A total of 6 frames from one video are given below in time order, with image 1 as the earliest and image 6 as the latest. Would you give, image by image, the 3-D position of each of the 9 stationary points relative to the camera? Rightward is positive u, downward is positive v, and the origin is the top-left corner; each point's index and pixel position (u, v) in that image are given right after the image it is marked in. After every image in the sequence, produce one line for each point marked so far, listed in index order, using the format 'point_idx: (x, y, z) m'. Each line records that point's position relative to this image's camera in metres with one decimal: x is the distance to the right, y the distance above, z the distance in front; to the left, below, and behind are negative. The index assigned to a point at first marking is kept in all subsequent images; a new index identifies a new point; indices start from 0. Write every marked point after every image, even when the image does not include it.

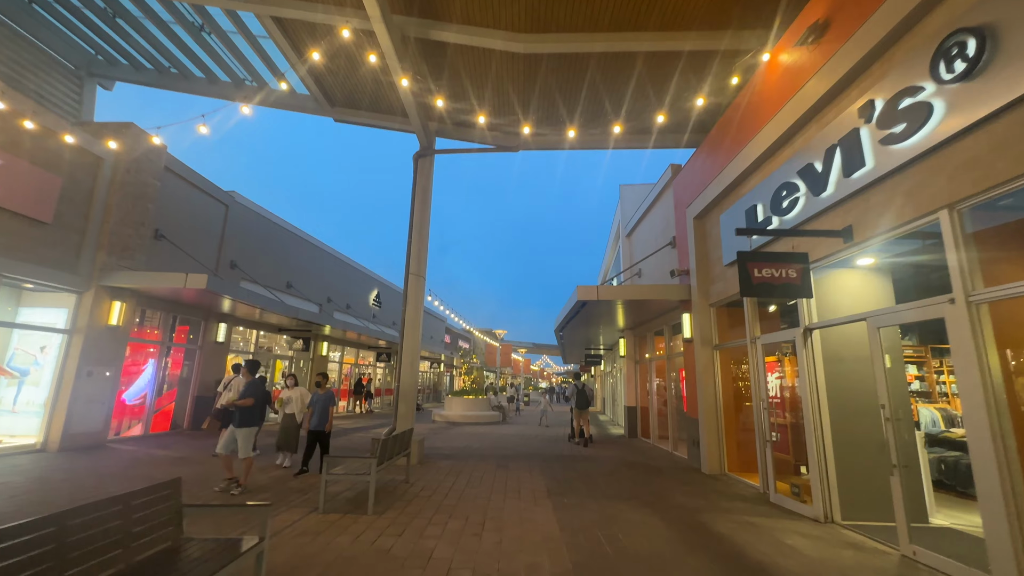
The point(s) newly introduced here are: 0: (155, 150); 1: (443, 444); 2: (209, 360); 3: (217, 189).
0: (-7.6, +2.9, +9.7) m
1: (-1.6, -3.5, +10.3) m
2: (-7.9, -1.9, +11.8) m
3: (-7.7, +2.6, +11.8) m
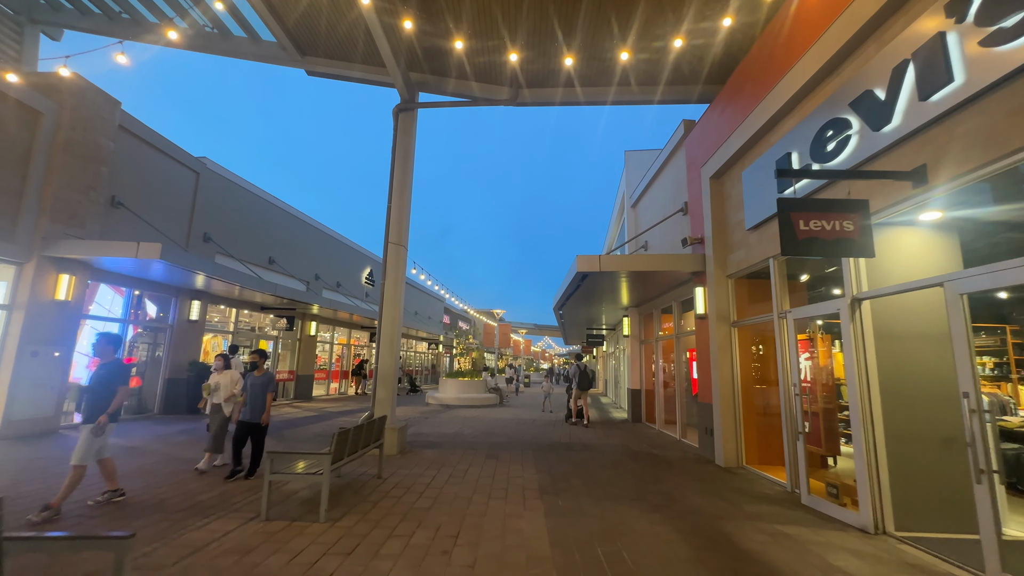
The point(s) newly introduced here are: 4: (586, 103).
0: (-7.7, +3.5, +8.6) m
1: (-1.7, -3.0, +9.5) m
2: (-8.0, -1.2, +11.0) m
3: (-7.8, +3.2, +10.8) m
4: (+1.5, +3.7, +8.9) m
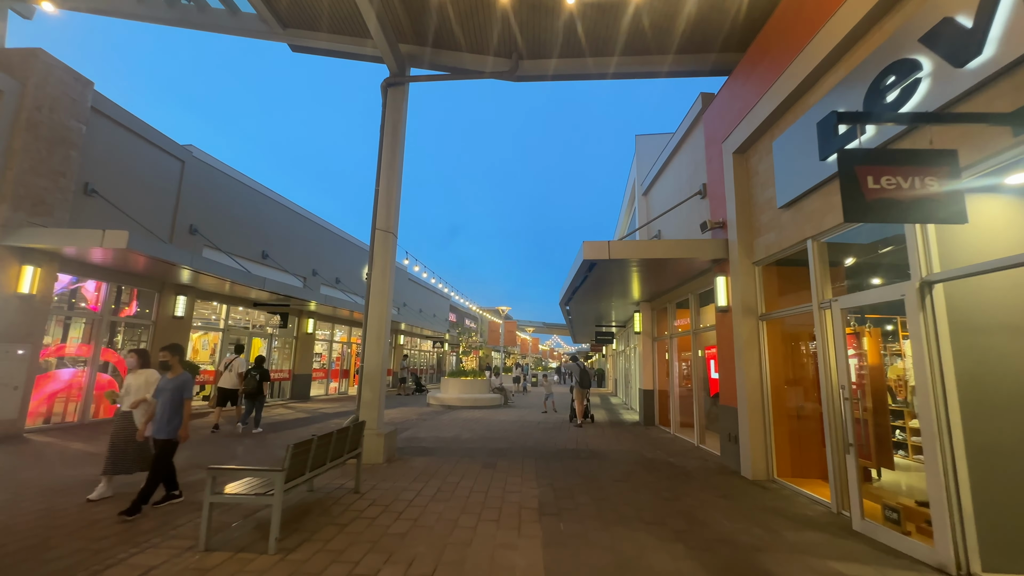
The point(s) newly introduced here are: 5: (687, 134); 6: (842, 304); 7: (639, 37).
0: (-7.7, +3.6, +8.1) m
1: (-1.7, -2.8, +8.8) m
2: (-7.9, -1.1, +10.4) m
3: (-7.7, +3.3, +10.2) m
4: (+1.5, +3.8, +8.2) m
5: (+3.4, +3.0, +8.7) m
6: (+3.2, -0.1, +4.4) m
7: (+2.0, +4.0, +7.3) m
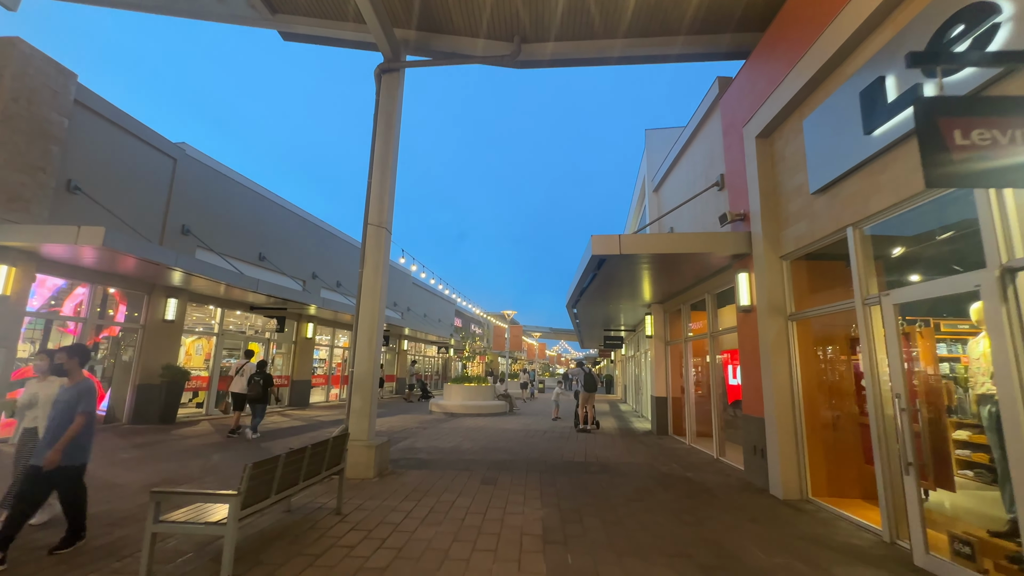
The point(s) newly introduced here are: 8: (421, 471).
0: (-7.7, +3.6, +7.7) m
1: (-1.6, -2.8, +8.2) m
2: (-7.8, -1.2, +10.0) m
3: (-7.7, +3.3, +9.8) m
4: (+1.5, +3.8, +7.6) m
5: (+3.4, +3.0, +8.1) m
6: (+3.2, -0.1, +3.8) m
7: (+2.1, +4.1, +6.8) m
8: (-1.2, -2.5, +6.2) m
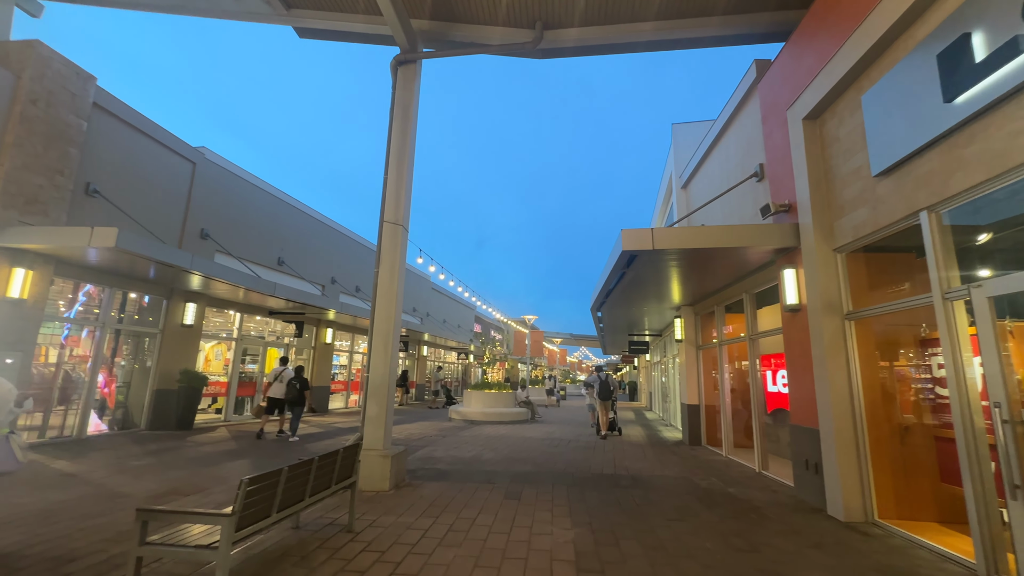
0: (-7.3, +3.5, +7.7) m
1: (-1.2, -2.9, +7.9) m
2: (-7.4, -1.3, +9.9) m
3: (-7.2, +3.2, +9.8) m
4: (+1.8, +3.8, +7.2) m
5: (+3.8, +3.0, +7.6) m
6: (+3.4, 0.0, +3.3) m
7: (+2.4, +4.1, +6.4) m
8: (-0.9, -2.5, +5.8) m
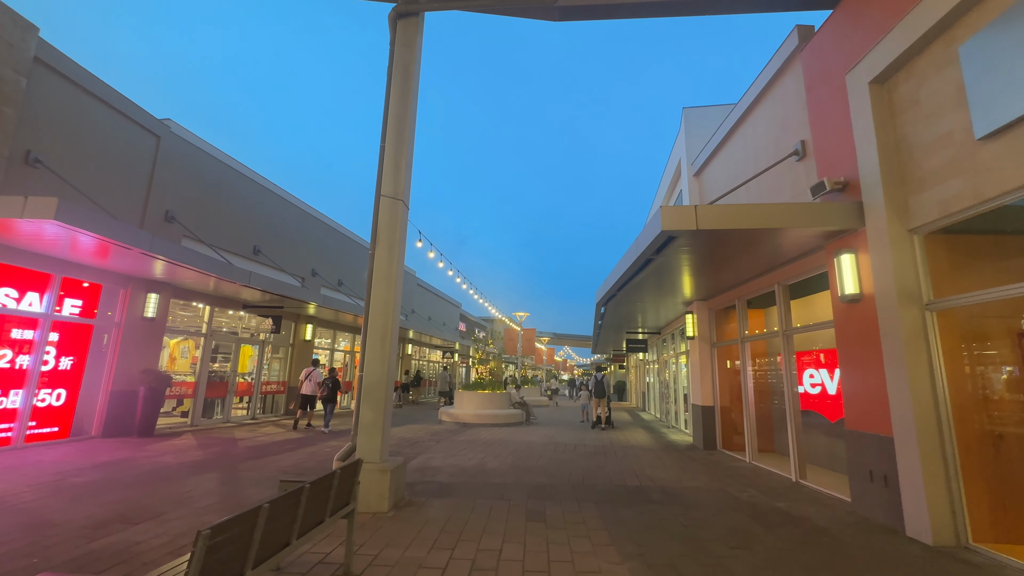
0: (-7.2, +3.7, +6.5) m
1: (-1.1, -2.7, +7.0) m
2: (-7.3, -1.0, +8.7) m
3: (-7.1, +3.4, +8.6) m
4: (+2.0, +4.0, +6.5) m
5: (+3.9, +3.1, +7.0) m
6: (+3.8, +0.1, +2.6) m
7: (+2.6, +4.2, +5.7) m
8: (-0.7, -2.3, +4.9) m
